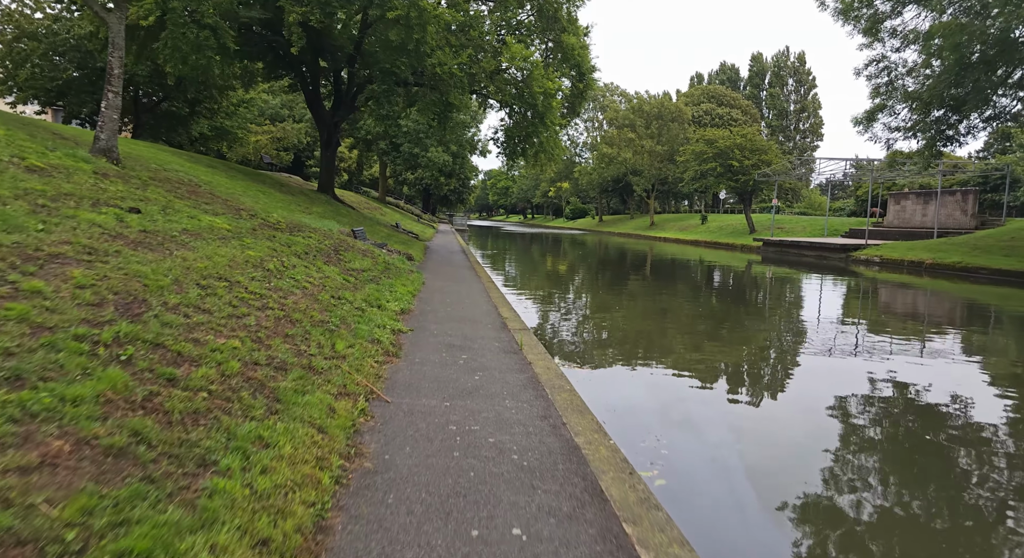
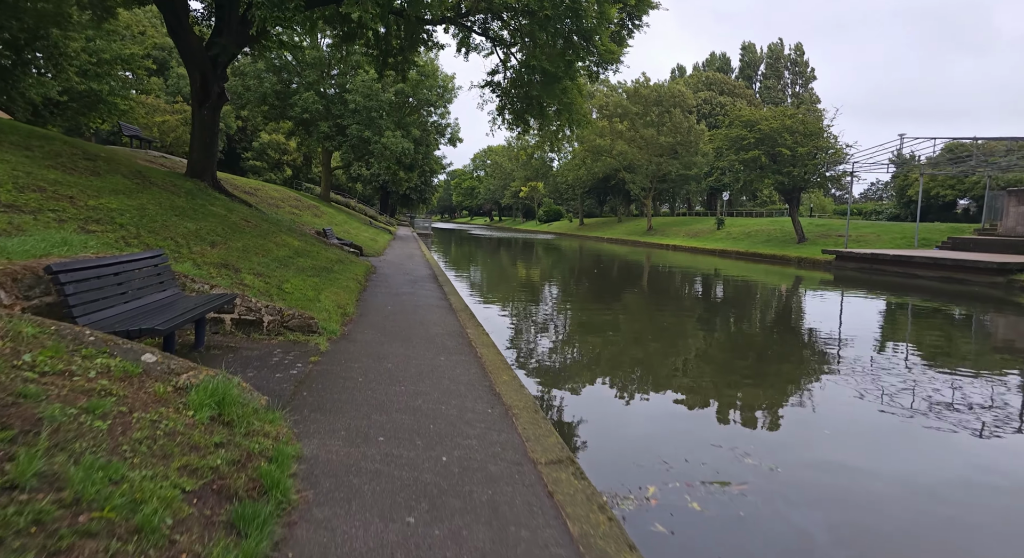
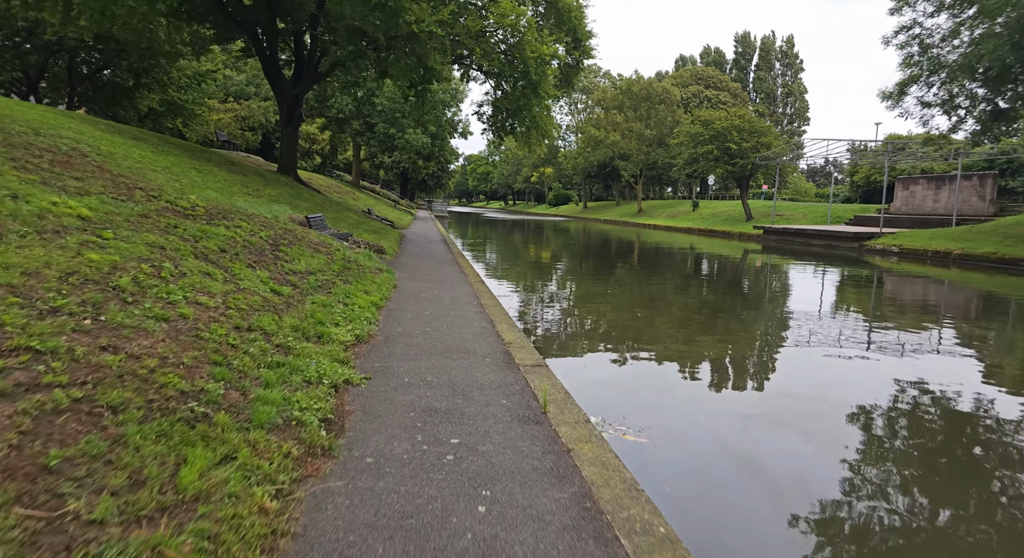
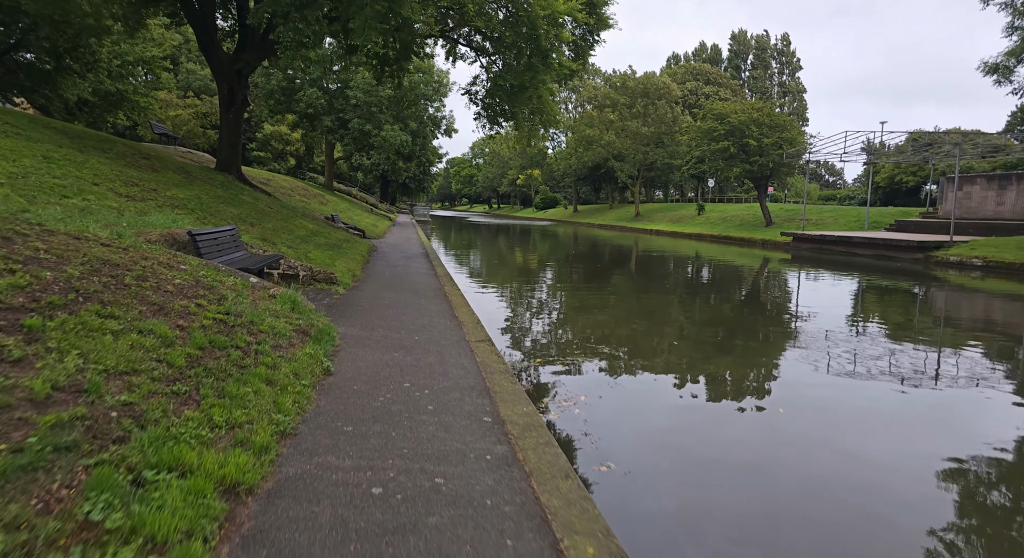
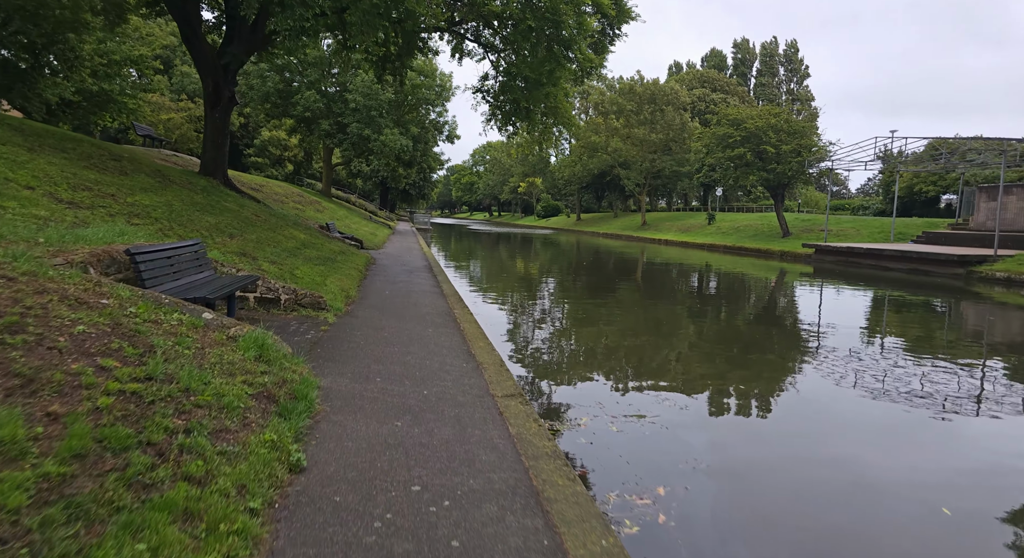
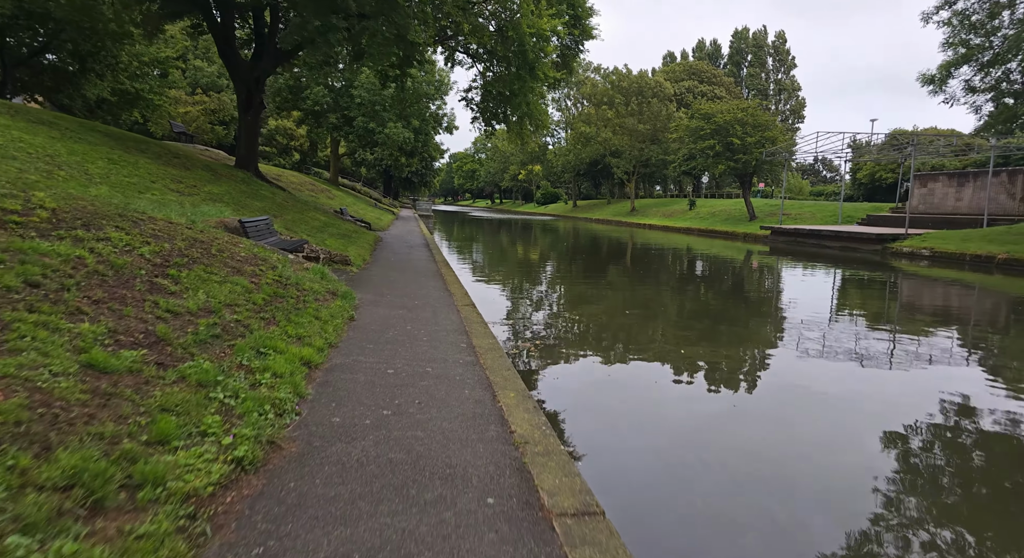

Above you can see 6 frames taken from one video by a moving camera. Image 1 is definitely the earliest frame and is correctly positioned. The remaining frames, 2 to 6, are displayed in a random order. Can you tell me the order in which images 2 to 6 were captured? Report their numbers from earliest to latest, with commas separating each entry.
3, 6, 4, 5, 2
